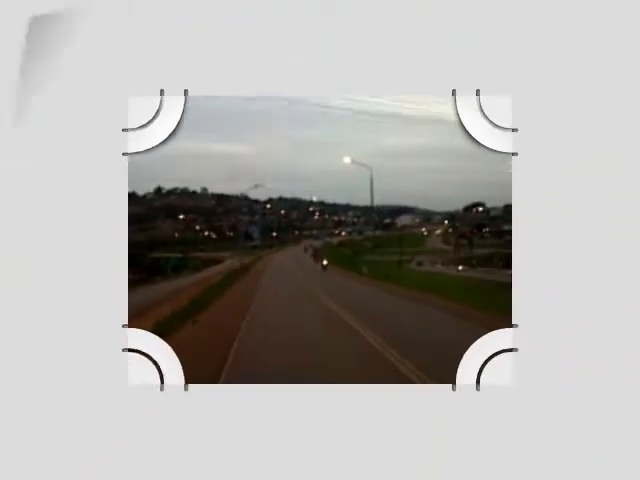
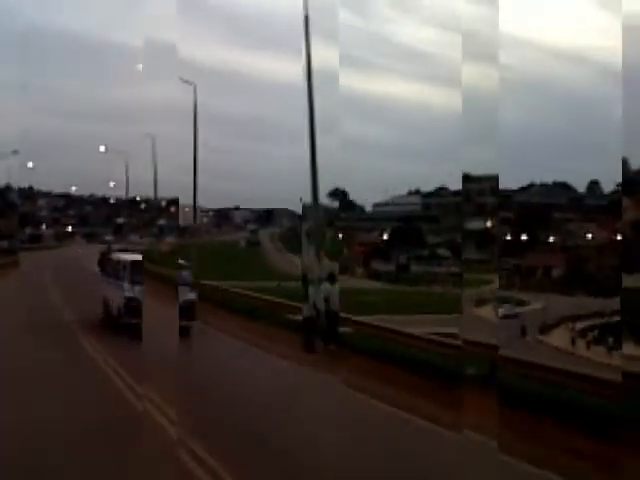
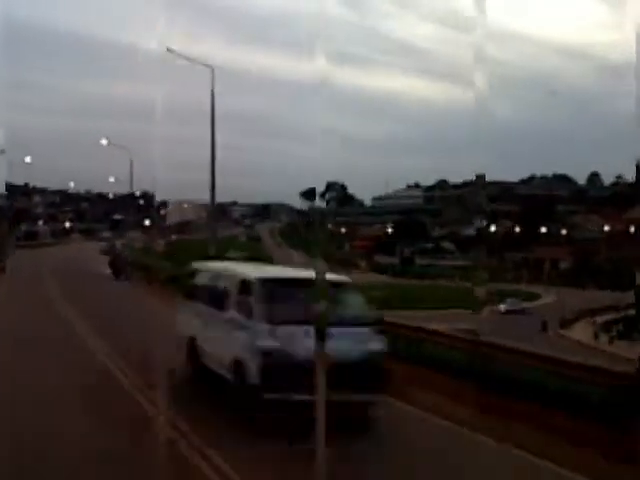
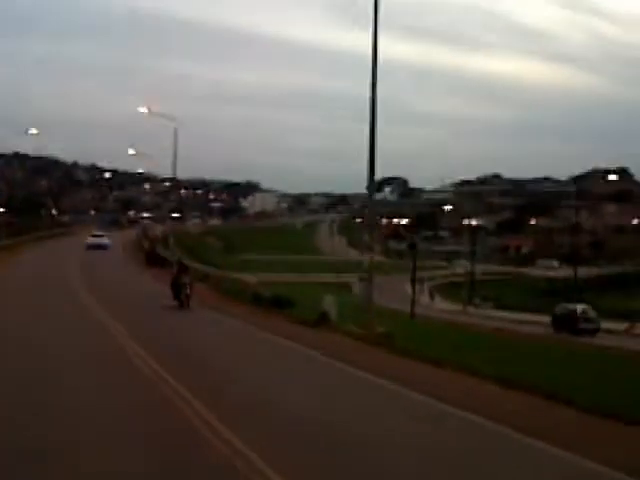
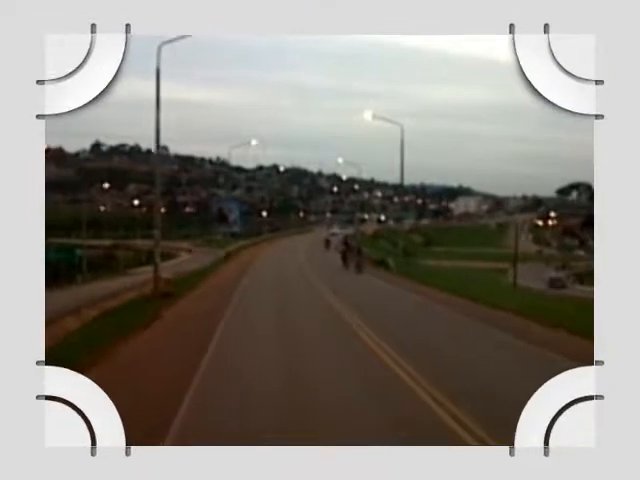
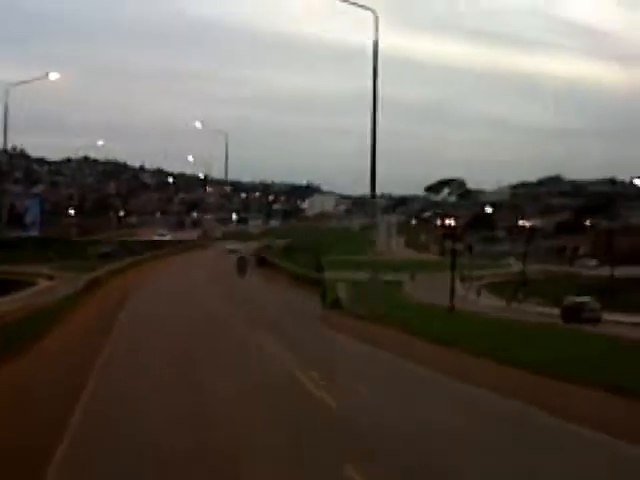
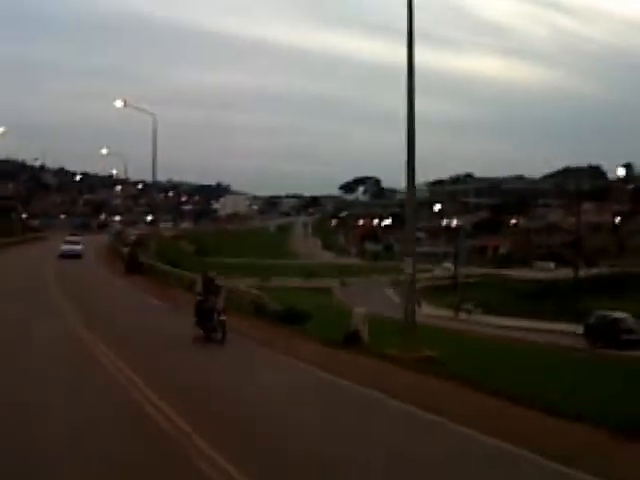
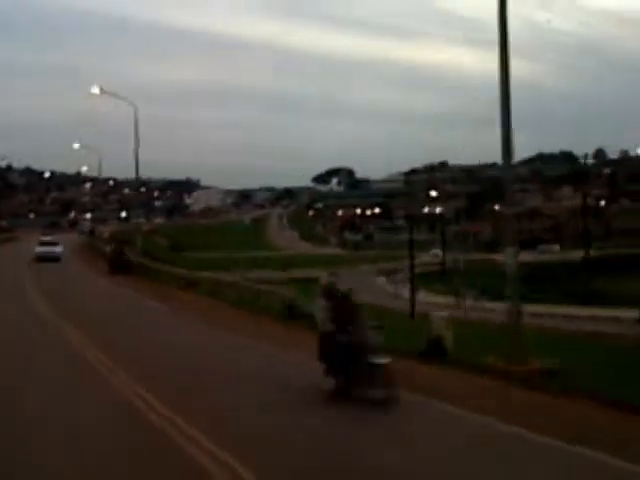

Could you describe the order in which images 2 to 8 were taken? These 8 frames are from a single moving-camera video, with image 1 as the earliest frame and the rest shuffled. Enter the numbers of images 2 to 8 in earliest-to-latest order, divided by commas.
5, 6, 4, 7, 8, 2, 3
